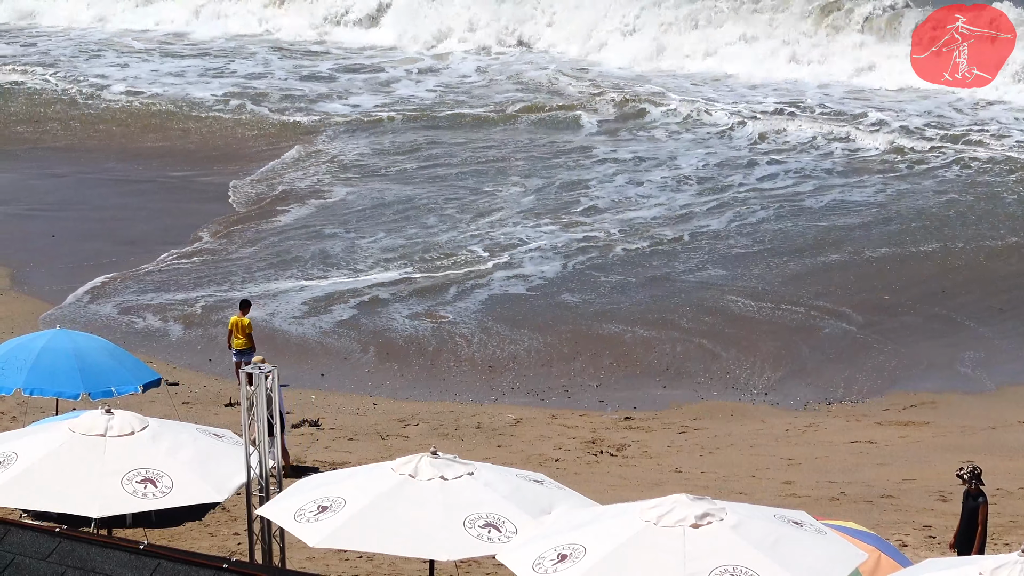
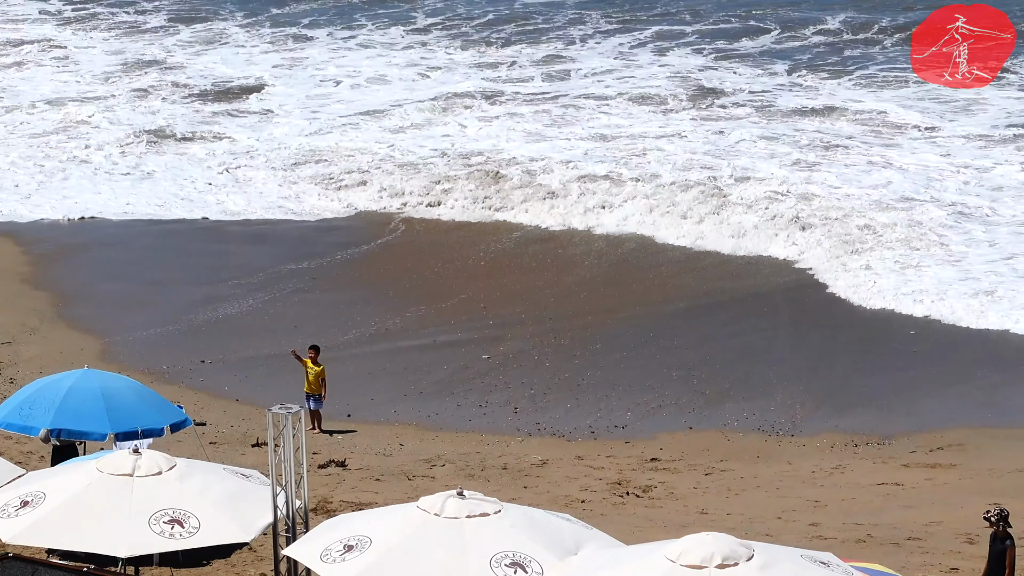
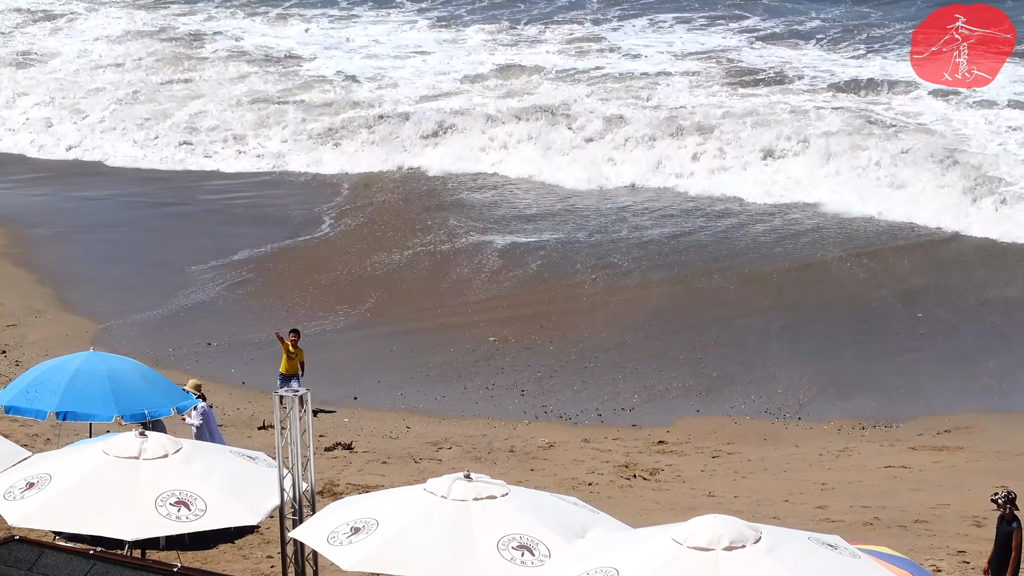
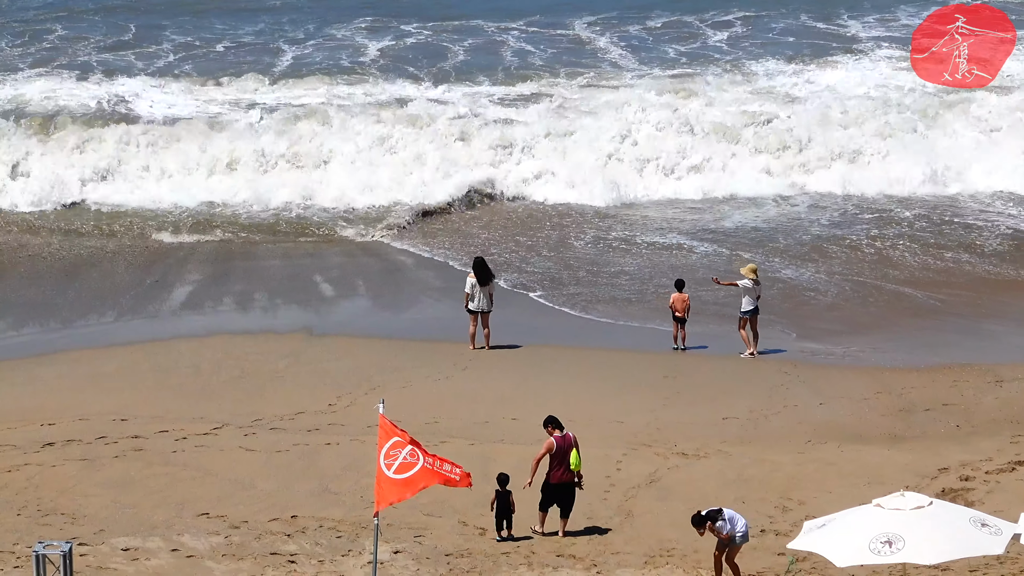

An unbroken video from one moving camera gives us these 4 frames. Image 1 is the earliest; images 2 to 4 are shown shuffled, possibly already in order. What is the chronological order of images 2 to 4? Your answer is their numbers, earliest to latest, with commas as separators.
3, 2, 4
